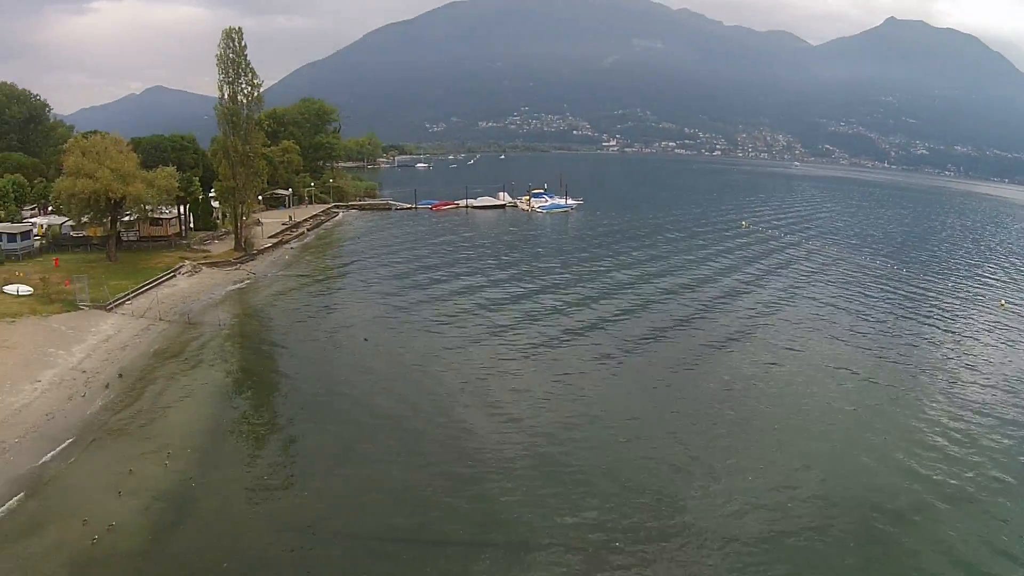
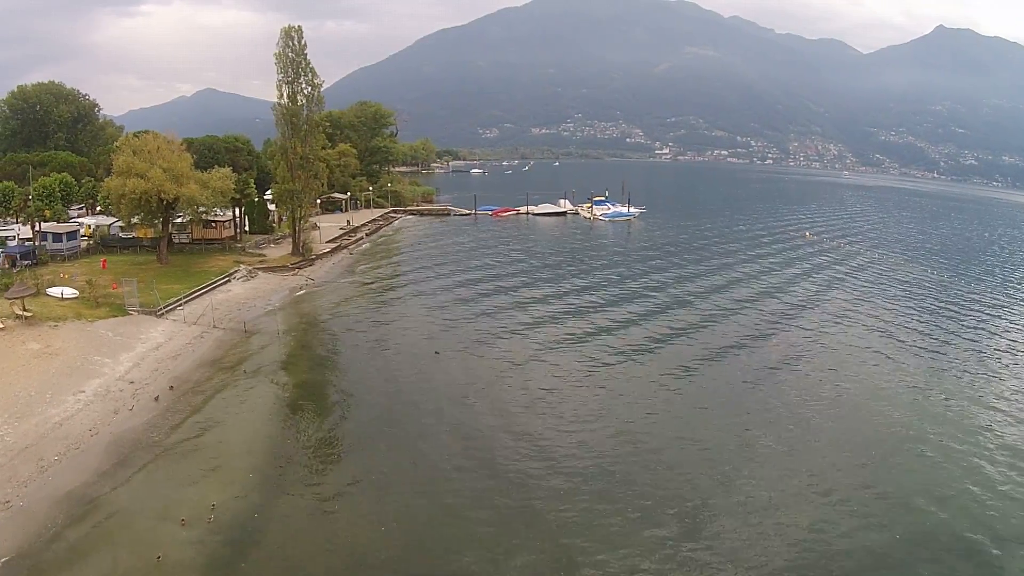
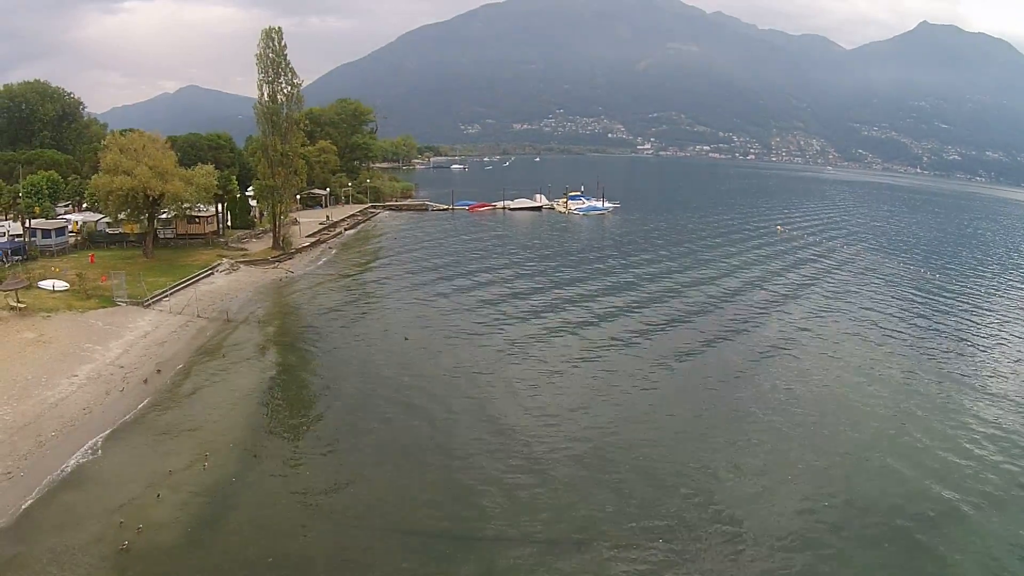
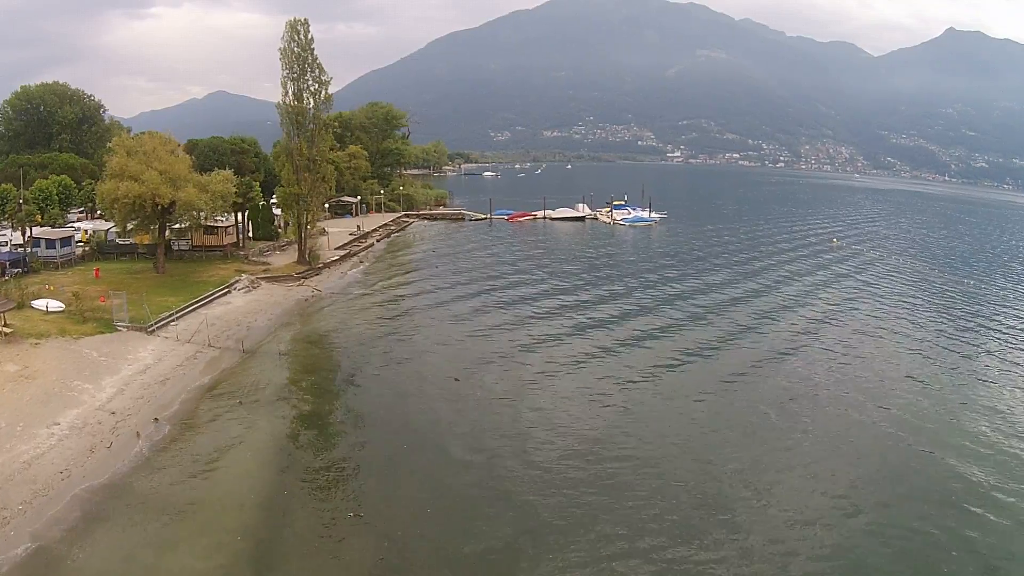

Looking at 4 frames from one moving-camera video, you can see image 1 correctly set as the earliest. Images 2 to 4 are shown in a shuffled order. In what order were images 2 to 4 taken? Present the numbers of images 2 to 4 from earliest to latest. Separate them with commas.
3, 2, 4
